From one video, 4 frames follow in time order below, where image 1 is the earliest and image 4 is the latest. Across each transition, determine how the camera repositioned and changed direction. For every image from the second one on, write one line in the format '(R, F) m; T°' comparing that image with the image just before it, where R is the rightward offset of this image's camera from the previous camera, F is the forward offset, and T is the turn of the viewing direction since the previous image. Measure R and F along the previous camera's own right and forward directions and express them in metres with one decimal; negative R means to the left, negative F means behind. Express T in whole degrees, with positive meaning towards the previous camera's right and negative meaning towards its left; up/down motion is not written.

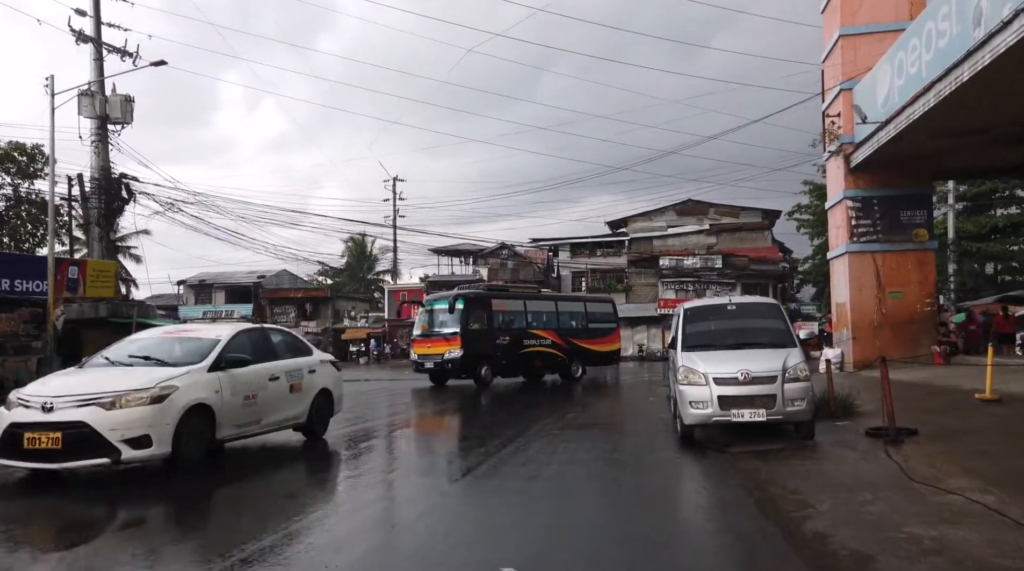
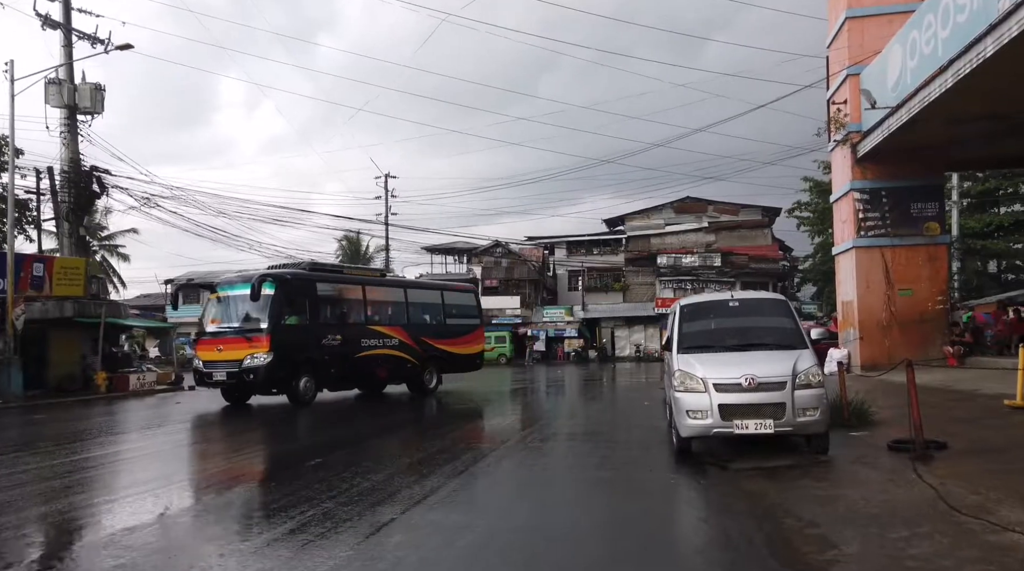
(+0.3, +1.0) m; 0°
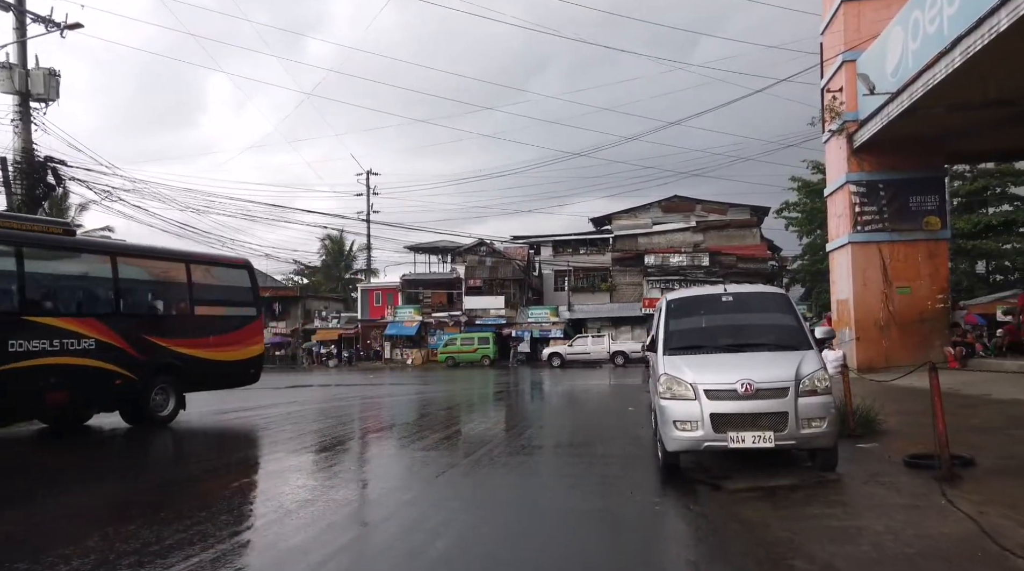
(+0.3, +1.0) m; +1°
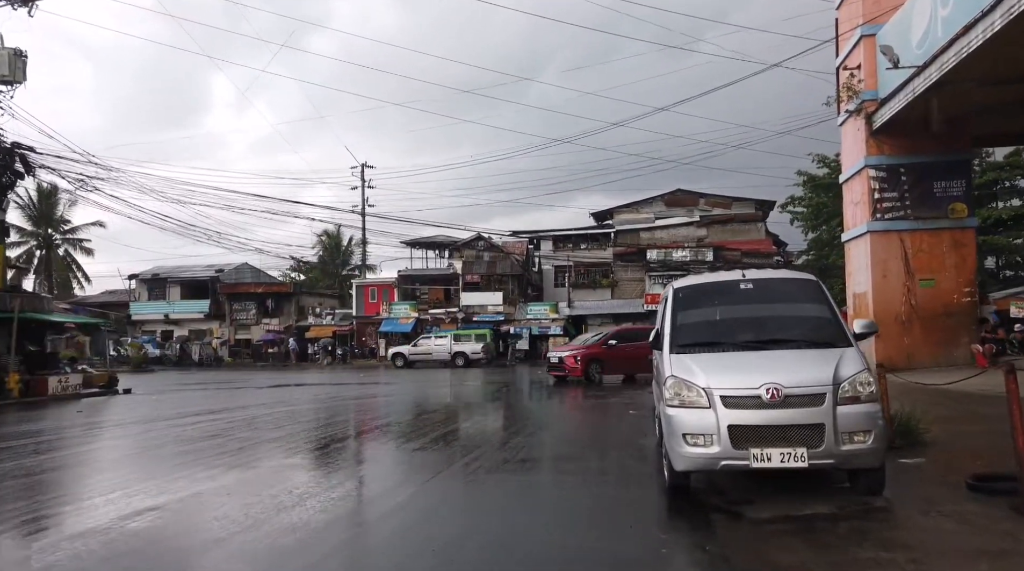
(+0.2, +1.2) m; 0°
